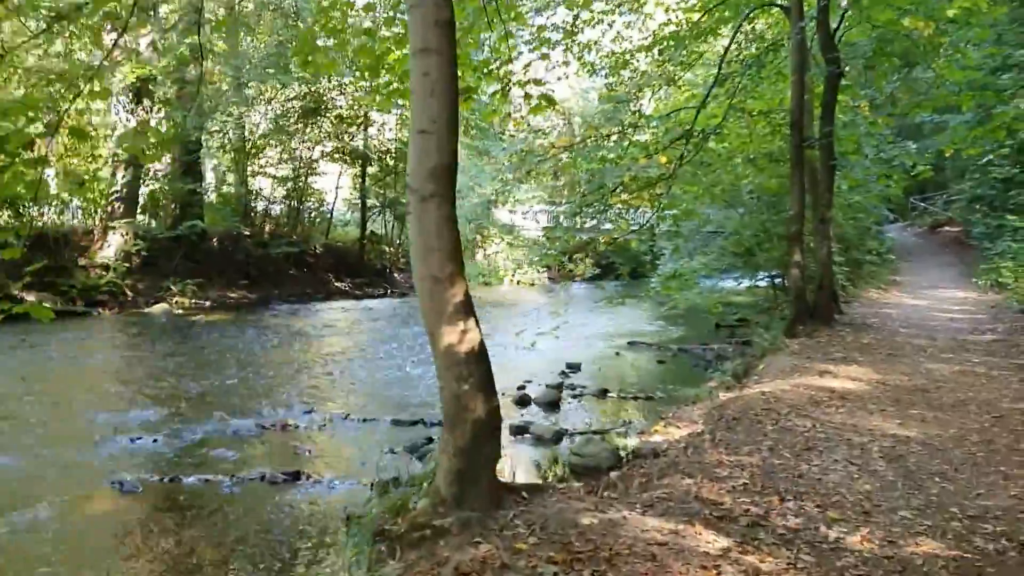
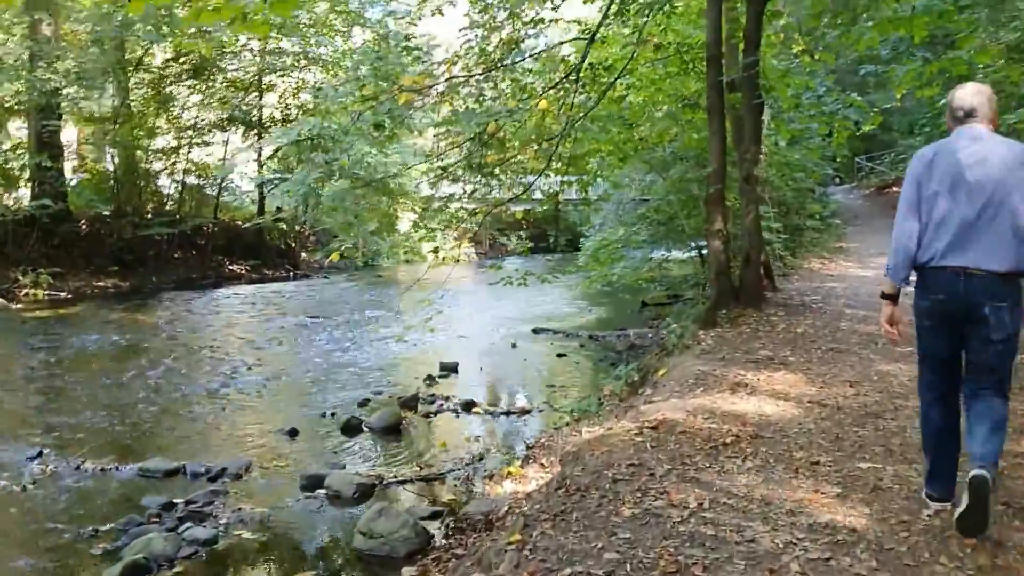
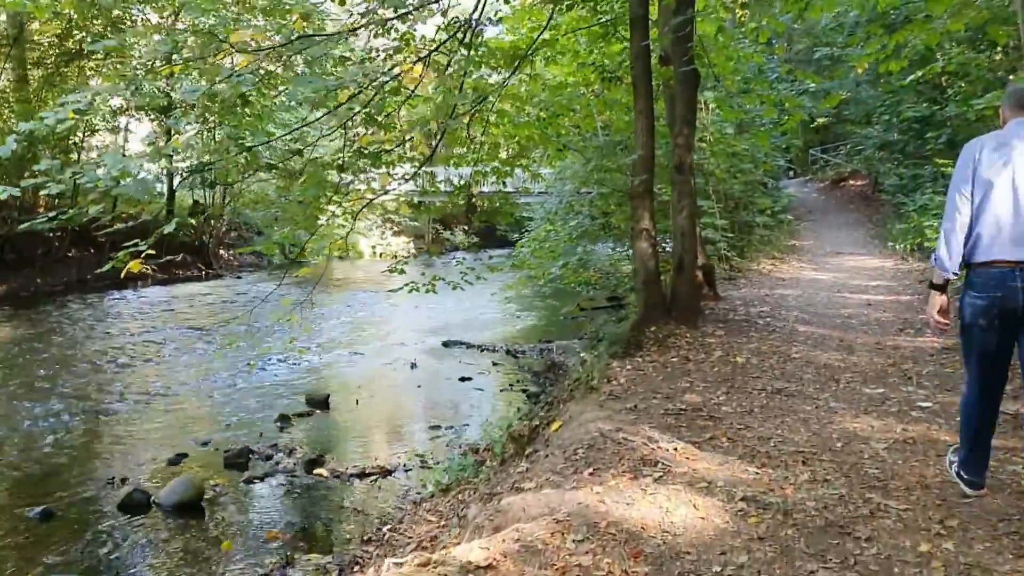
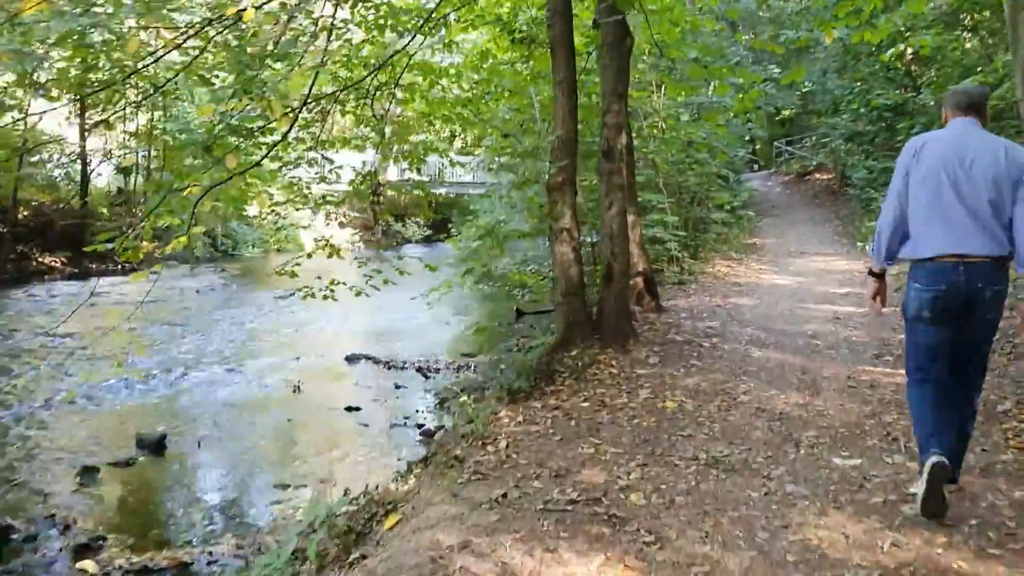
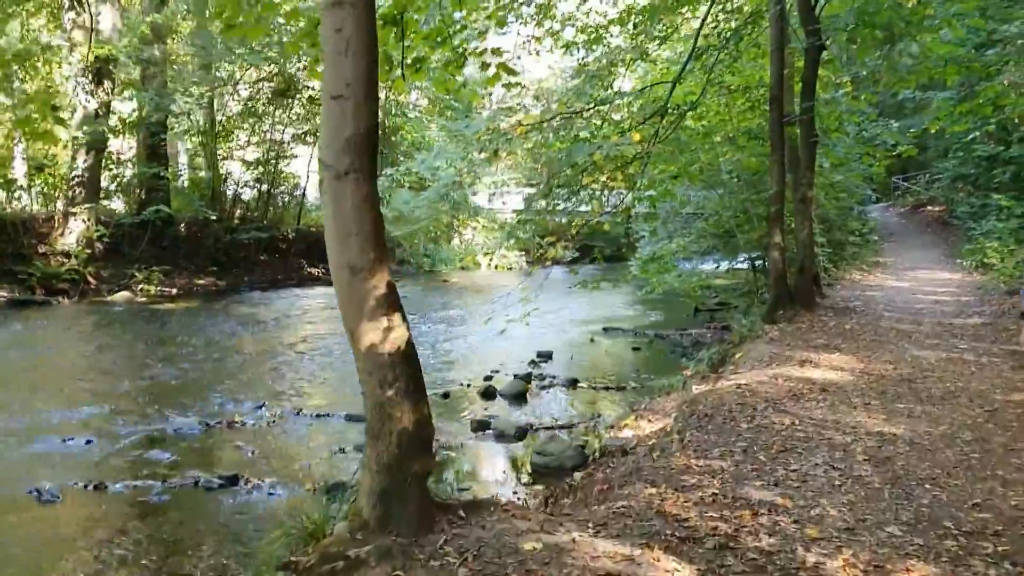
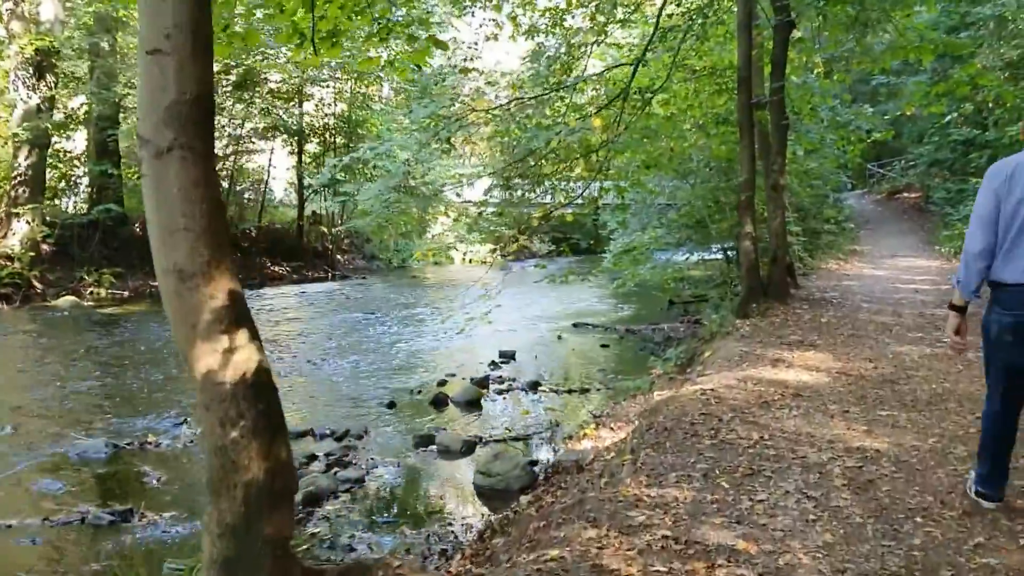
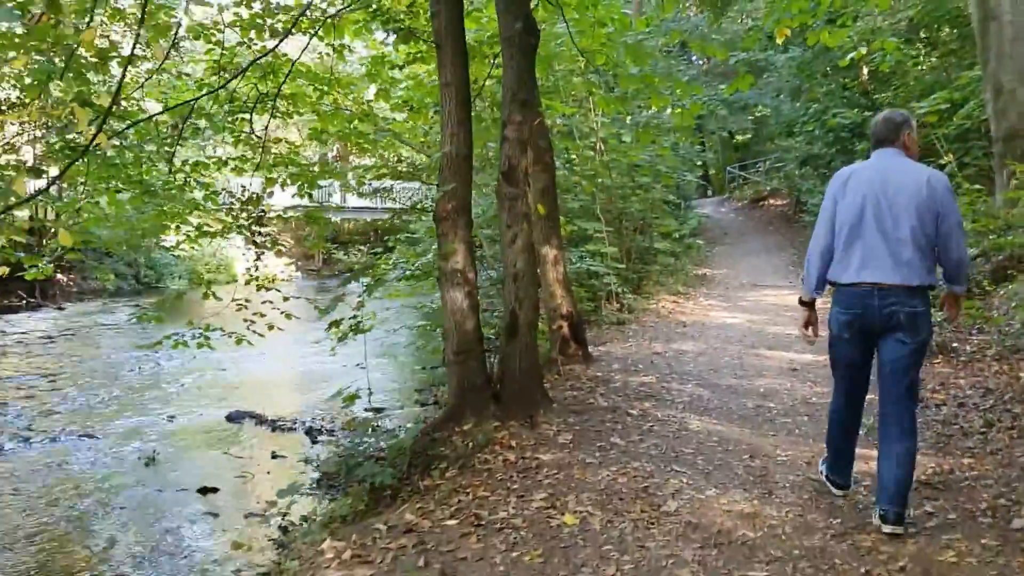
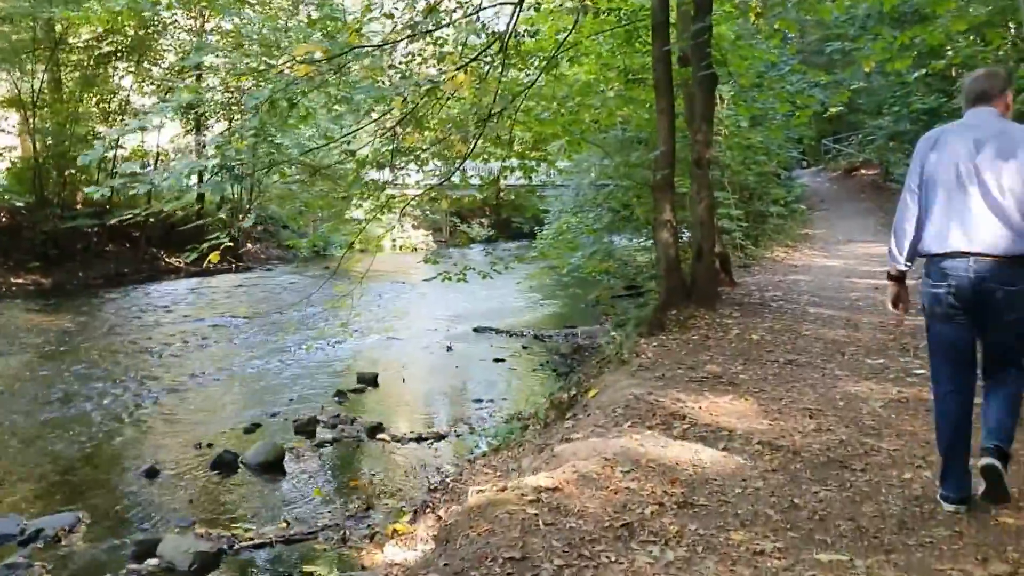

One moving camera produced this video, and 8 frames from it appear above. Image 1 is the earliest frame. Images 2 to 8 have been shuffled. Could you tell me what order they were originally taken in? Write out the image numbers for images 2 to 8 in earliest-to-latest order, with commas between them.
5, 6, 2, 8, 3, 4, 7
